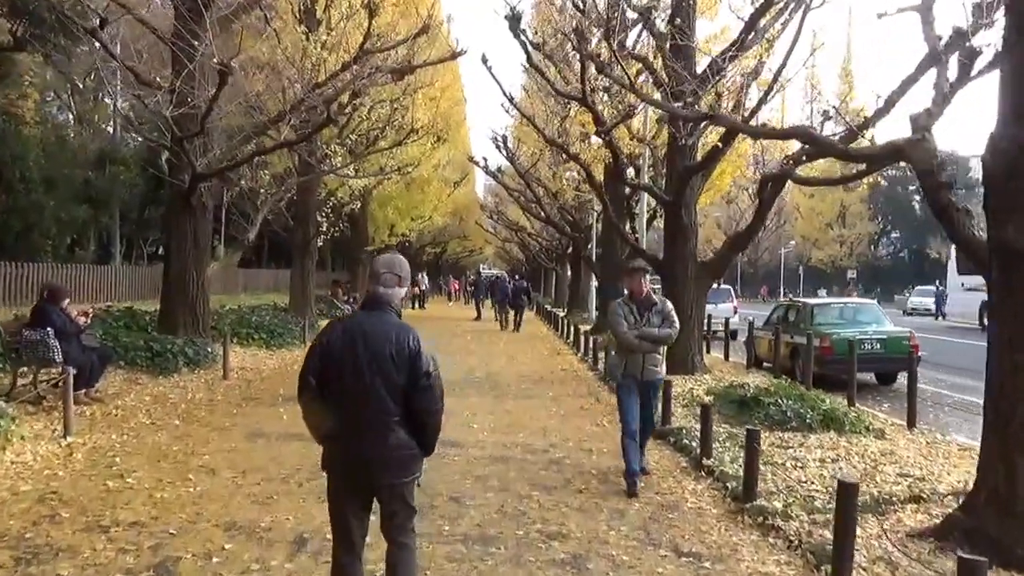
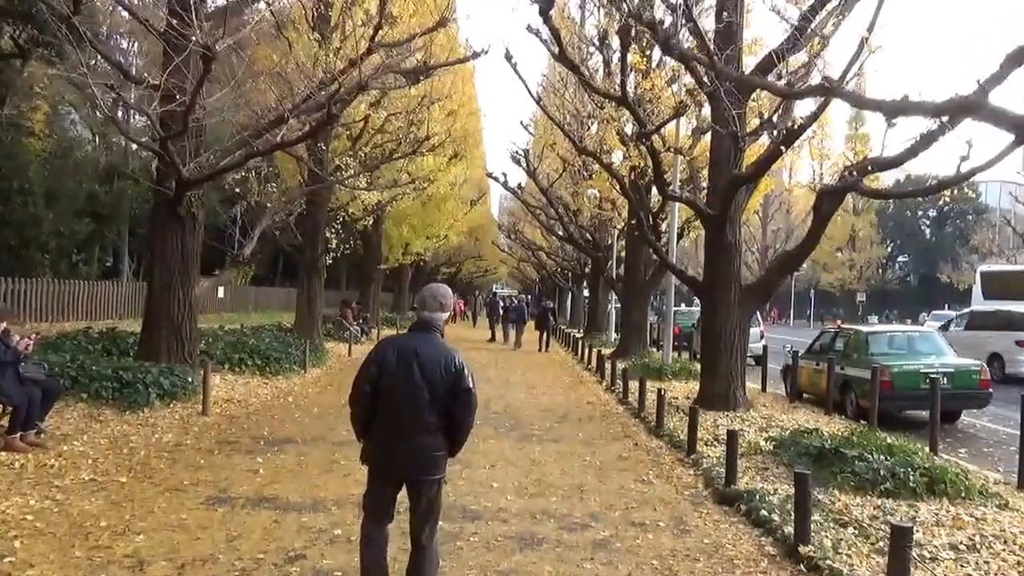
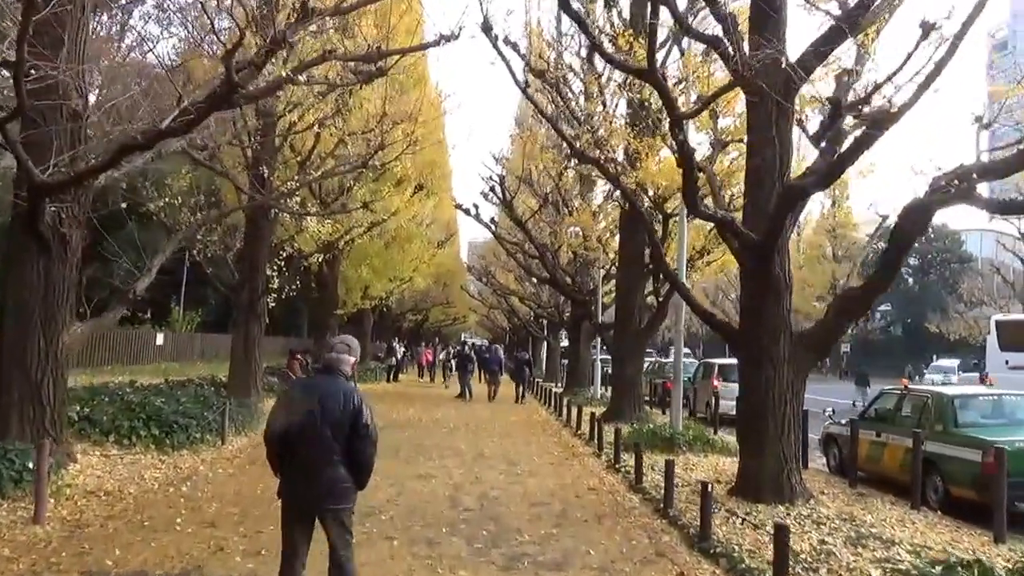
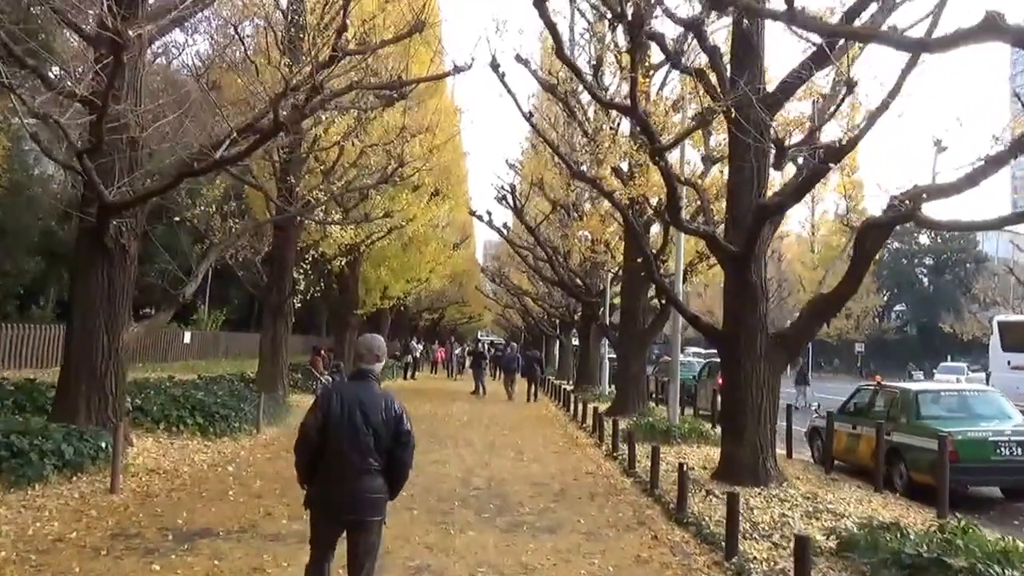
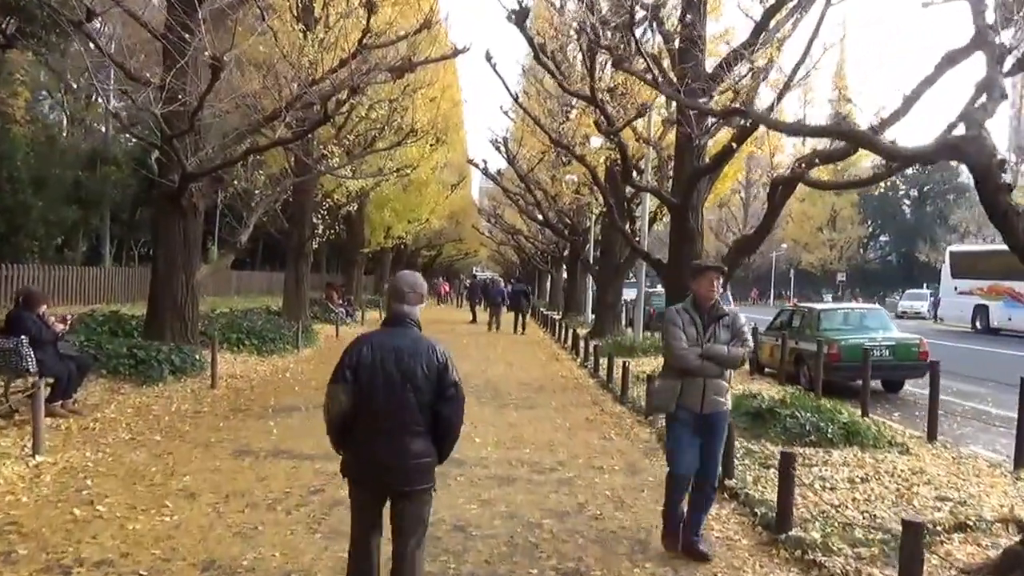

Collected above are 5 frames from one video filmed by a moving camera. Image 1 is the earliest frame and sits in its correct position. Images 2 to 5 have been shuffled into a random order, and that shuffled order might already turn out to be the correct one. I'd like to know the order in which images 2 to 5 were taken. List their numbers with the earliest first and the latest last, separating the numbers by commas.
5, 2, 4, 3
